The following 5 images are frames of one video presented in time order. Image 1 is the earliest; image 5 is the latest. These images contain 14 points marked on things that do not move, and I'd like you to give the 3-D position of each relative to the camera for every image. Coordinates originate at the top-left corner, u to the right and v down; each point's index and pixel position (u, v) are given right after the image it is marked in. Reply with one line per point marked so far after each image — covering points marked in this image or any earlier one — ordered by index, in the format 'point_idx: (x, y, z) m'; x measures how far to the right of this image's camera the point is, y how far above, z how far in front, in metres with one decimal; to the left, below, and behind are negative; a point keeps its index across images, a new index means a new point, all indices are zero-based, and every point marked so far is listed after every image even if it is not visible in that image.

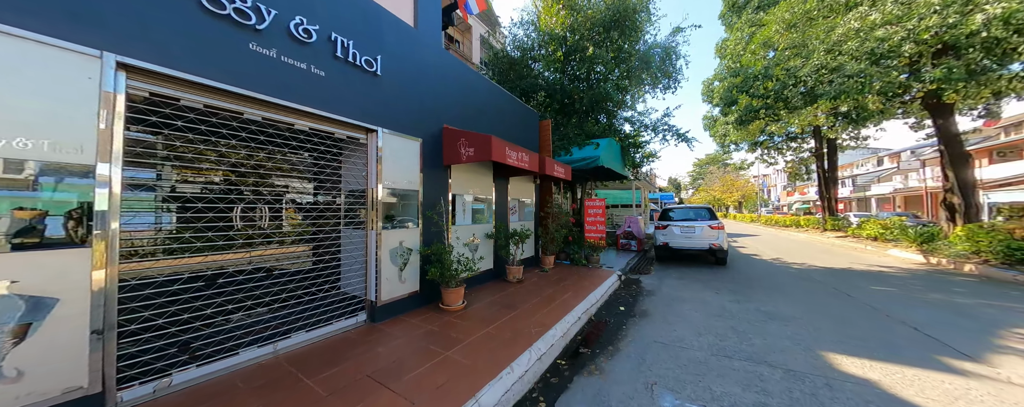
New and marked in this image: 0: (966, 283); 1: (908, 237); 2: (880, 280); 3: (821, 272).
0: (+9.2, -1.6, +6.6) m
1: (+12.7, -1.1, +10.5) m
2: (+7.6, -1.6, +6.7) m
3: (+7.0, -1.6, +7.4) m
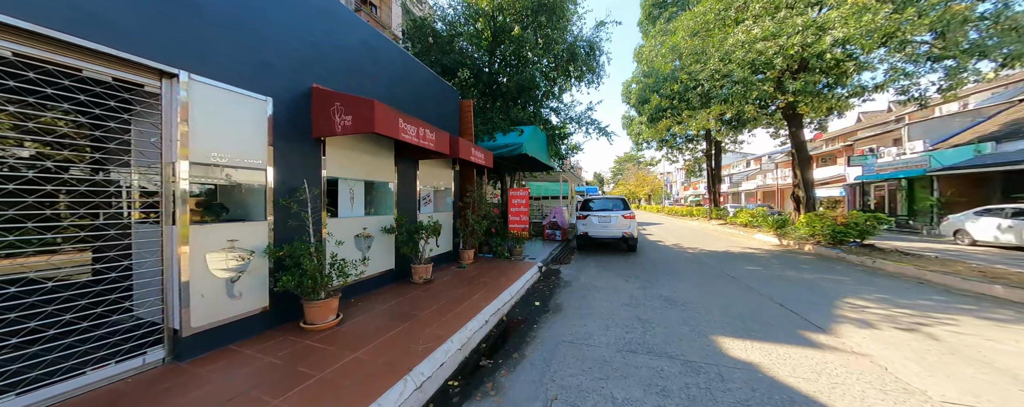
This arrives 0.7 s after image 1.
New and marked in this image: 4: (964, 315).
0: (+7.4, -1.4, +8.1) m
1: (+10.0, -0.8, +12.6) m
2: (+5.8, -1.4, +7.8) m
3: (+5.1, -1.4, +8.4) m
4: (+6.2, -1.5, +4.4) m
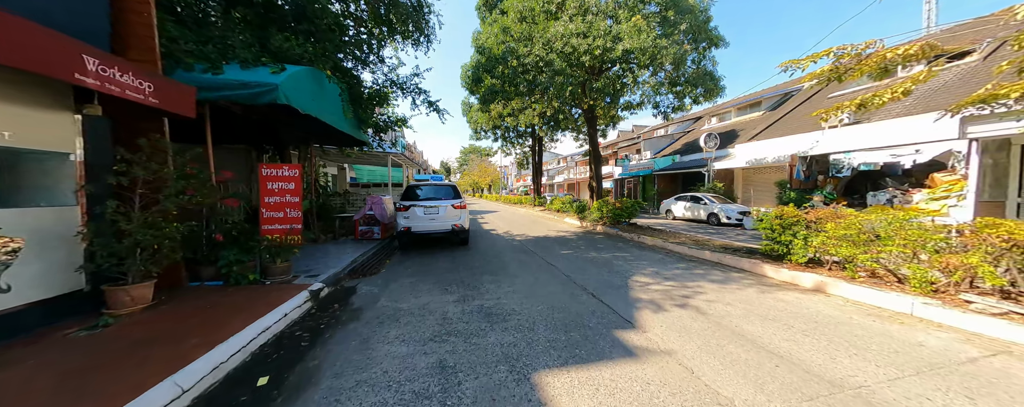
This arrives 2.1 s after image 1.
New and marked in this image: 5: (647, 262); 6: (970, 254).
0: (+2.7, -1.1, +9.4) m
1: (+2.9, -0.3, +14.6) m
2: (+1.4, -1.1, +8.4) m
3: (+0.5, -1.1, +8.5) m
4: (+3.4, -1.3, +5.6) m
5: (+2.8, -1.2, +6.5) m
6: (+6.0, -0.7, +4.3) m
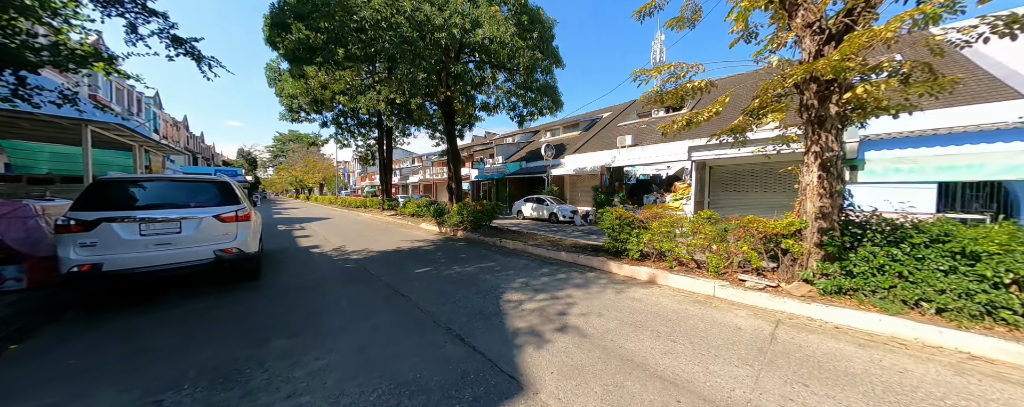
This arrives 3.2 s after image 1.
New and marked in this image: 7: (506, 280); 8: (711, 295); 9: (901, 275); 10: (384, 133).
0: (-1.4, -1.2, +8.5) m
1: (-3.5, -0.4, +13.2) m
2: (-2.1, -1.2, +7.0) m
3: (-2.9, -1.1, +6.8) m
4: (+0.9, -1.4, +5.4) m
5: (0.0, -1.3, +5.9) m
6: (+3.9, -0.7, +5.4) m
7: (-0.1, -1.3, +5.4) m
8: (+3.2, -1.4, +5.0) m
9: (+4.9, -0.9, +4.0) m
10: (-7.4, +4.0, +18.6) m
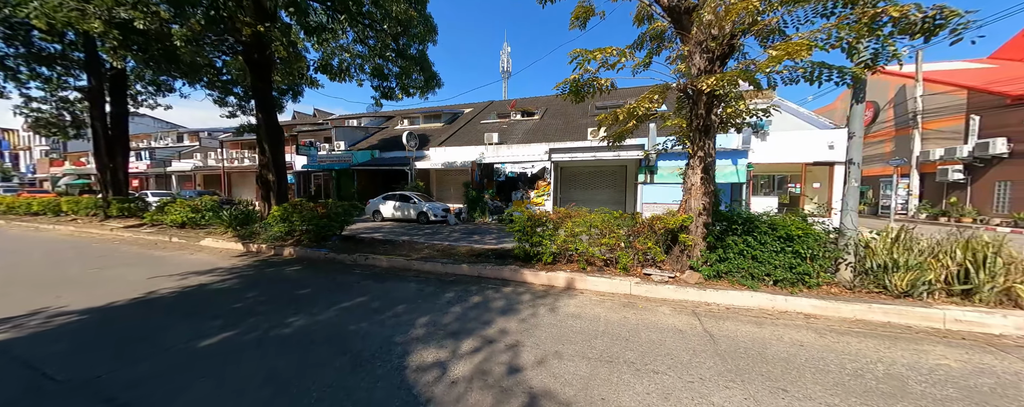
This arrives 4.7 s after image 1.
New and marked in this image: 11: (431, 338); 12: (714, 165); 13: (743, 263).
0: (-3.9, -1.2, +5.6) m
1: (-8.2, -0.4, +8.7) m
2: (-3.9, -1.2, +4.0) m
3: (-4.5, -1.2, +3.4) m
4: (-0.4, -1.3, +4.1) m
5: (-1.5, -1.3, +4.1) m
6: (+2.1, -0.6, +5.5) m
7: (-1.3, -1.3, +3.5) m
8: (+1.7, -1.4, +4.8) m
9: (+3.7, -0.8, +4.8) m
10: (-14.3, +3.9, +11.4) m
11: (-1.0, -1.3, +3.3) m
12: (+3.1, +0.7, +5.0) m
13: (+3.5, -0.9, +4.9) m
